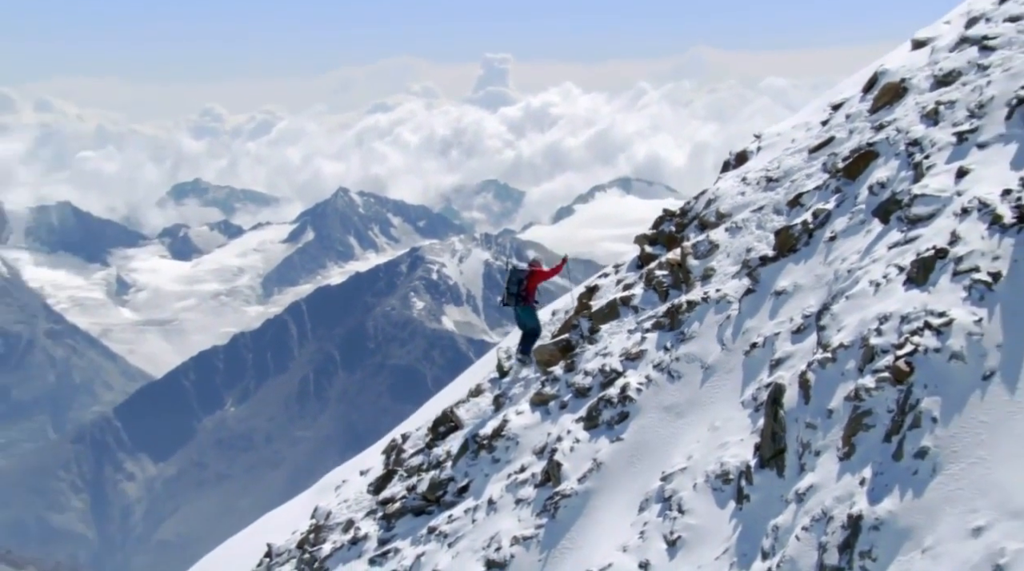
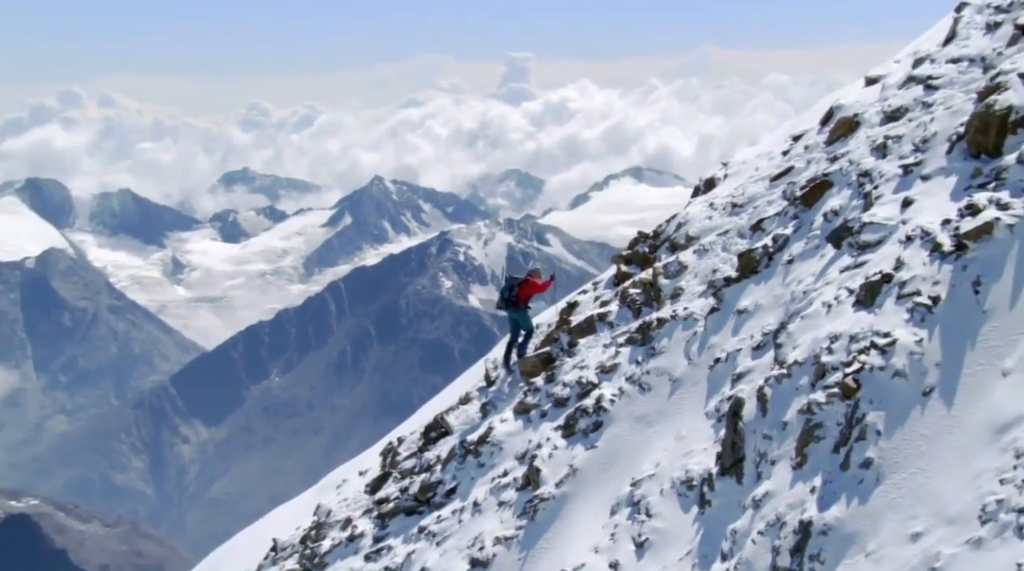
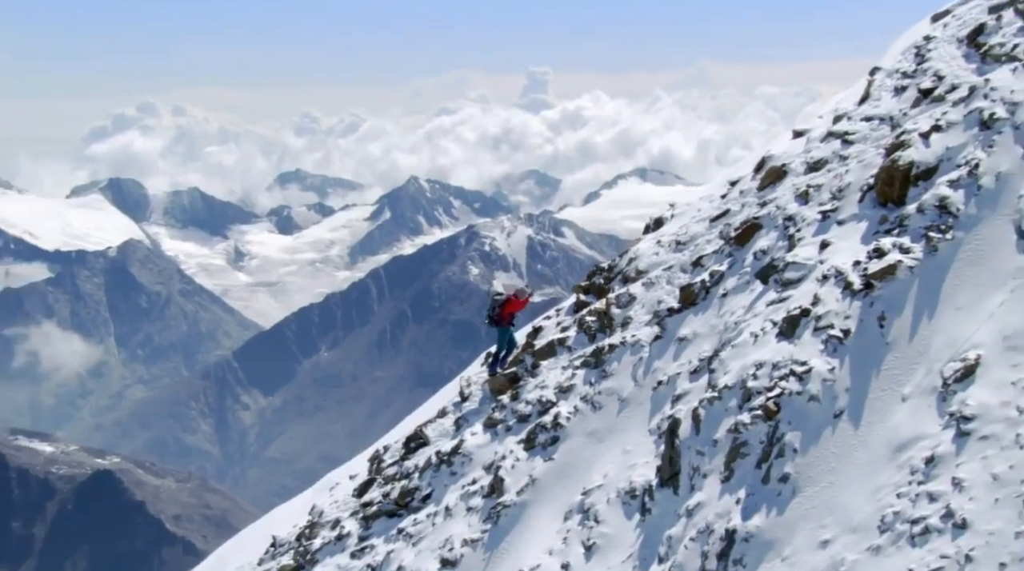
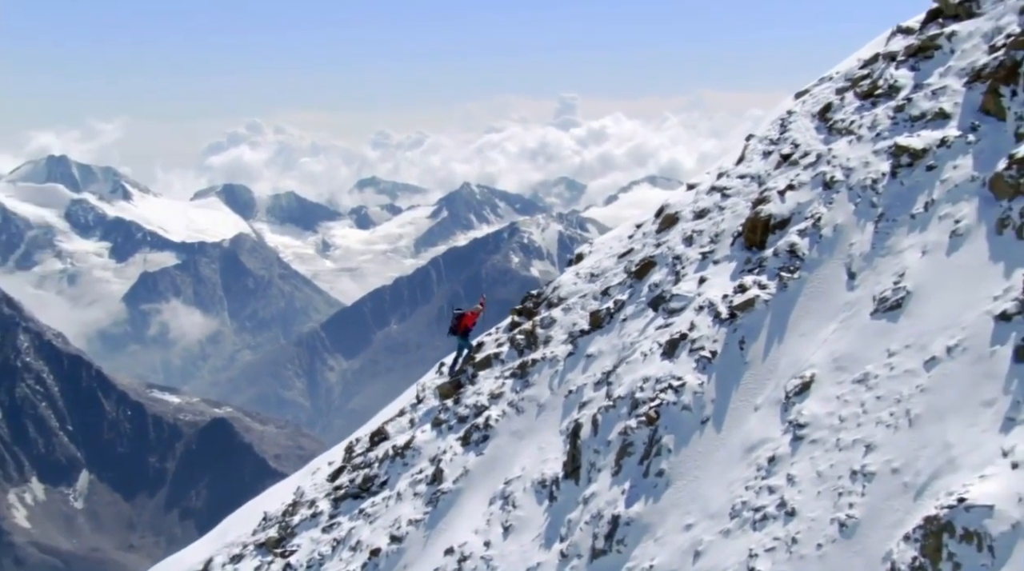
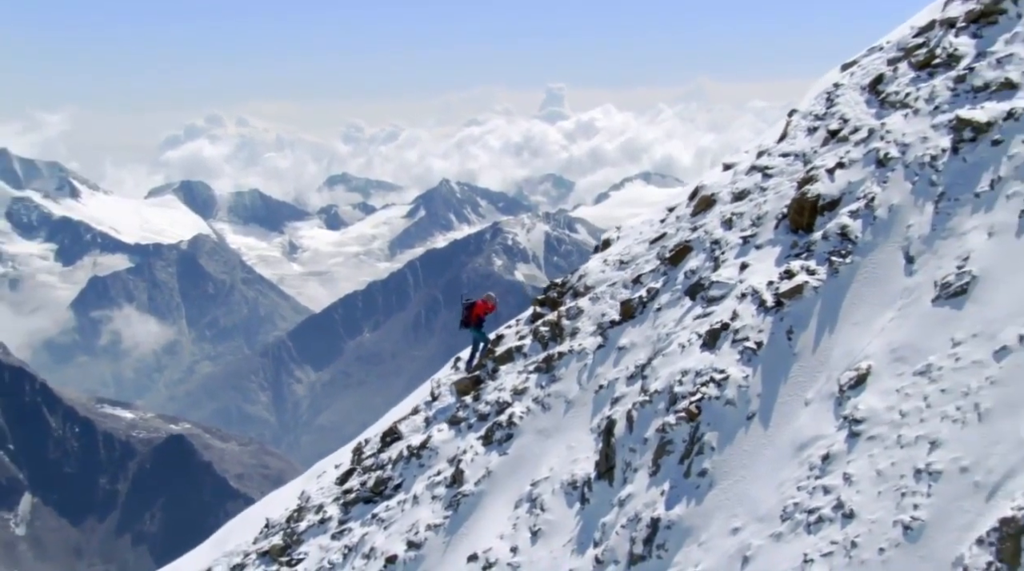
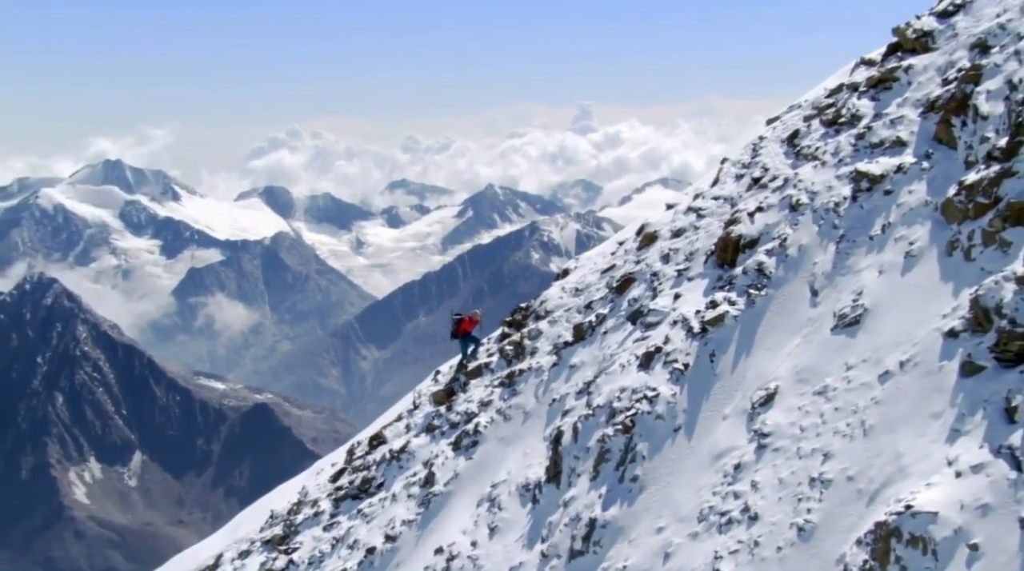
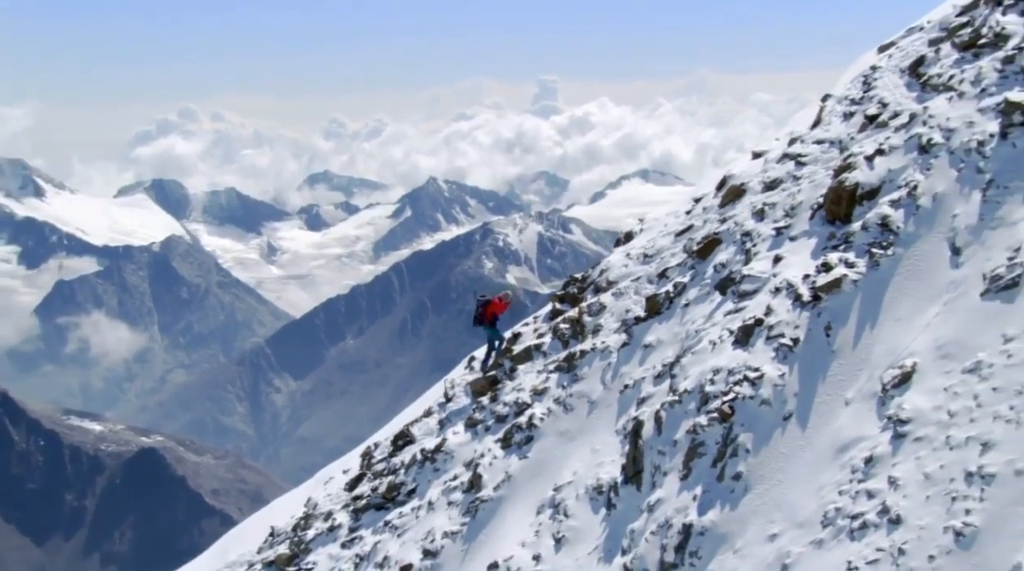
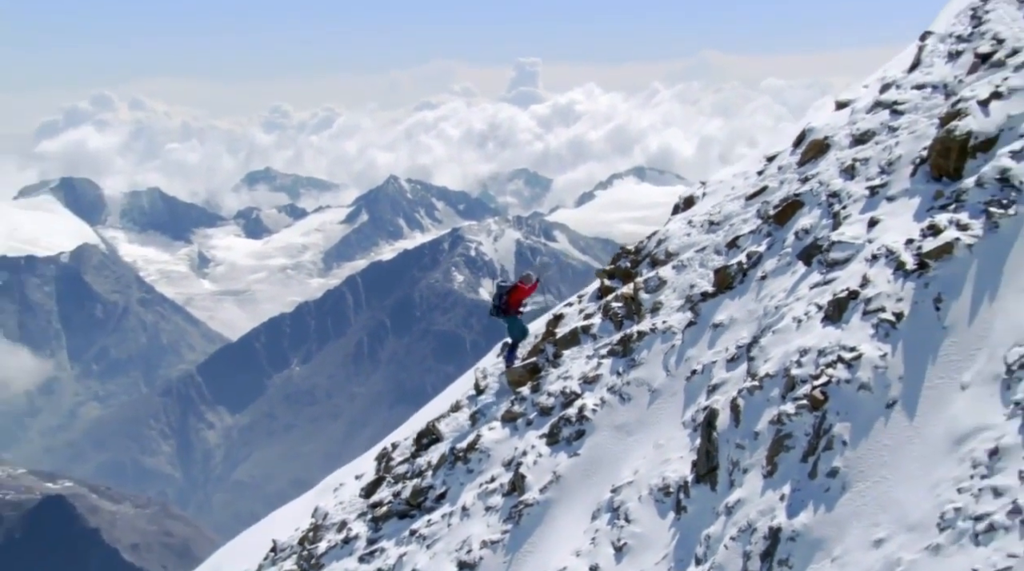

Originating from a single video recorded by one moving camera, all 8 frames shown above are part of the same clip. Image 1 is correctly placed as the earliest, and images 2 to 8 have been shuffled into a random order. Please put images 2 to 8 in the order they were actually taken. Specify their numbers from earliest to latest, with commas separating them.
2, 8, 3, 7, 5, 4, 6
